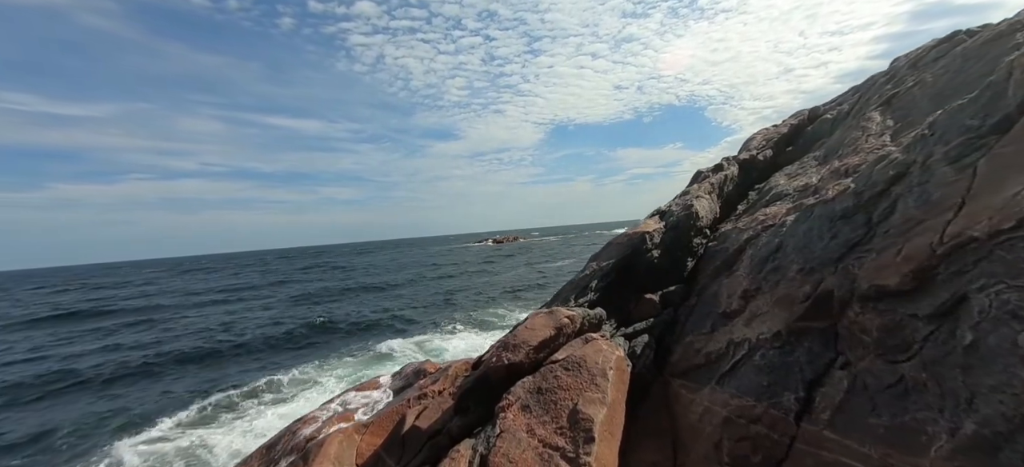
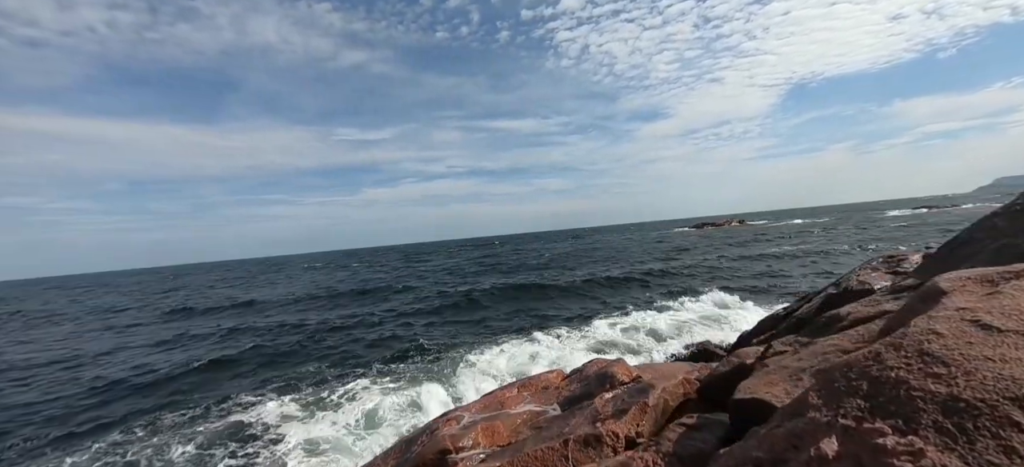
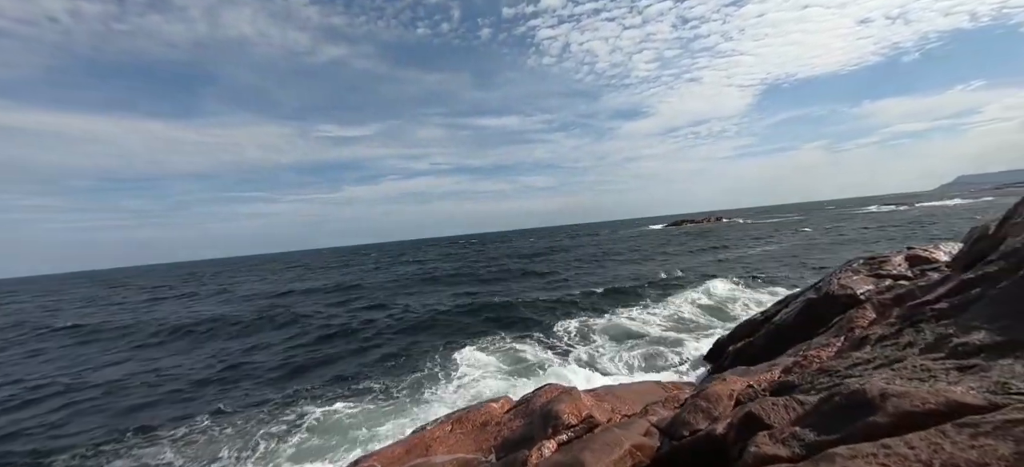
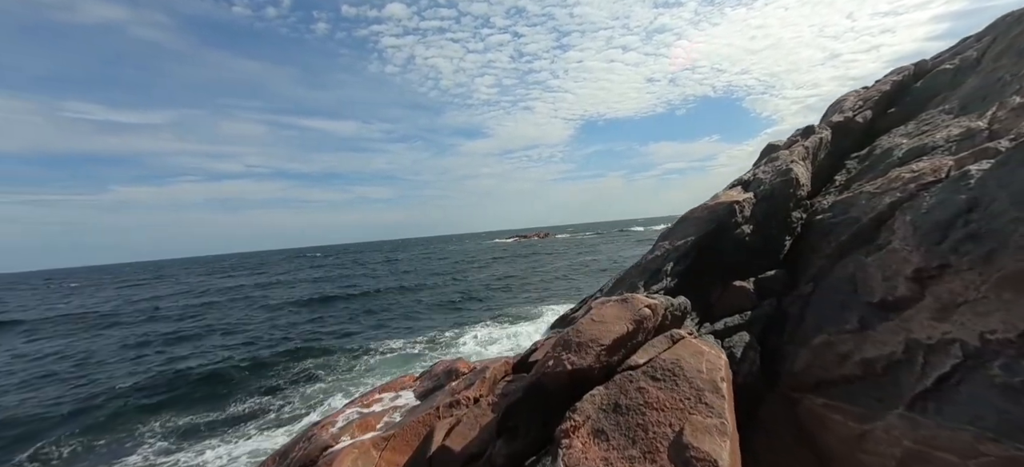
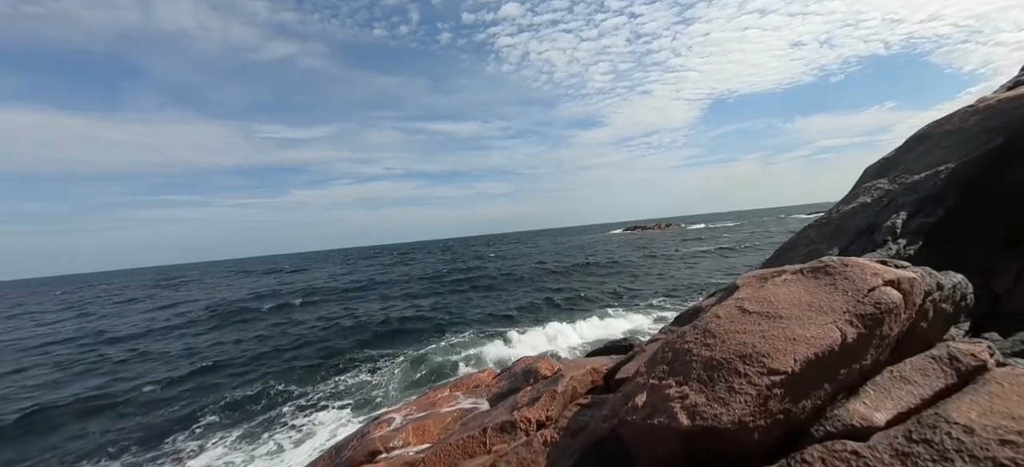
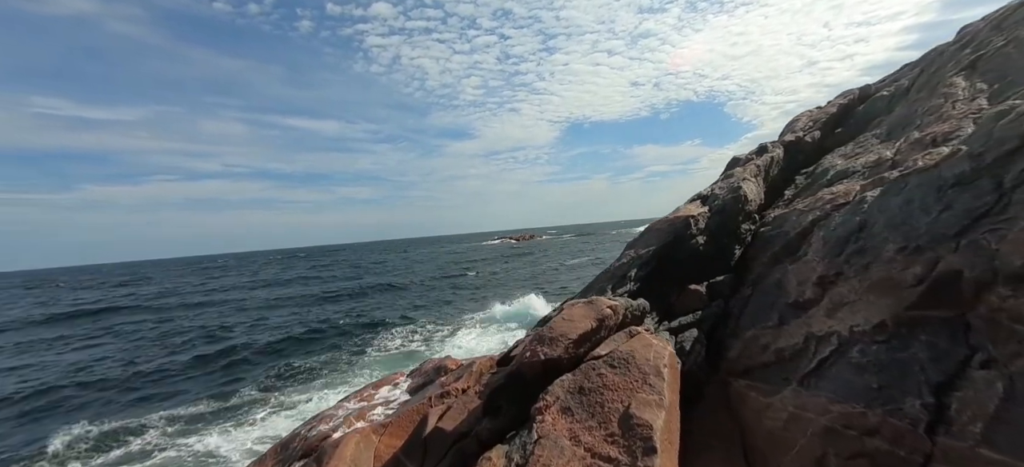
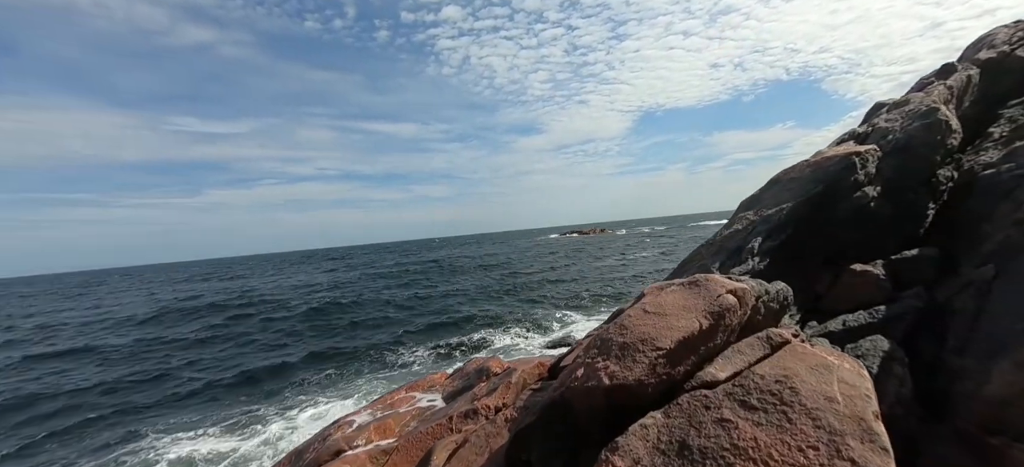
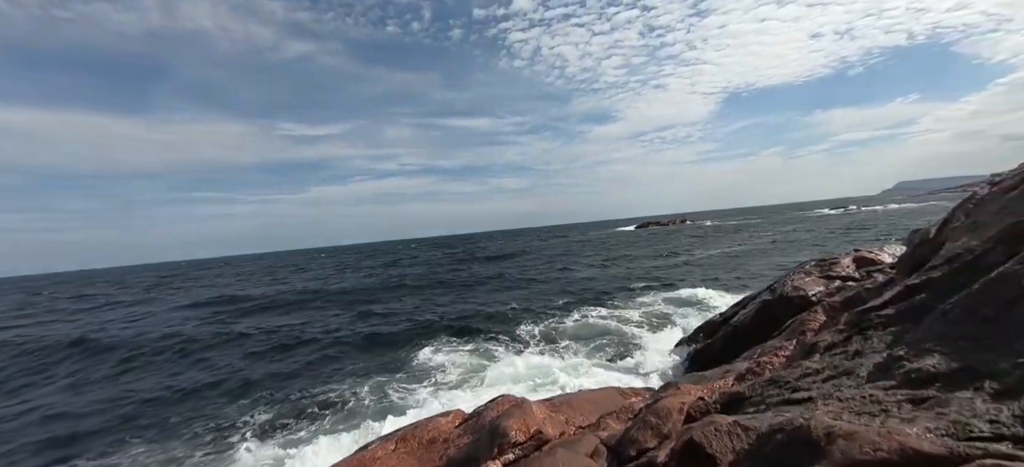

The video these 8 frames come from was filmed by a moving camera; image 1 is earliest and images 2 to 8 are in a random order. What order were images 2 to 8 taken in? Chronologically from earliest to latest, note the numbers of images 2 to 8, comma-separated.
6, 4, 7, 5, 2, 3, 8
